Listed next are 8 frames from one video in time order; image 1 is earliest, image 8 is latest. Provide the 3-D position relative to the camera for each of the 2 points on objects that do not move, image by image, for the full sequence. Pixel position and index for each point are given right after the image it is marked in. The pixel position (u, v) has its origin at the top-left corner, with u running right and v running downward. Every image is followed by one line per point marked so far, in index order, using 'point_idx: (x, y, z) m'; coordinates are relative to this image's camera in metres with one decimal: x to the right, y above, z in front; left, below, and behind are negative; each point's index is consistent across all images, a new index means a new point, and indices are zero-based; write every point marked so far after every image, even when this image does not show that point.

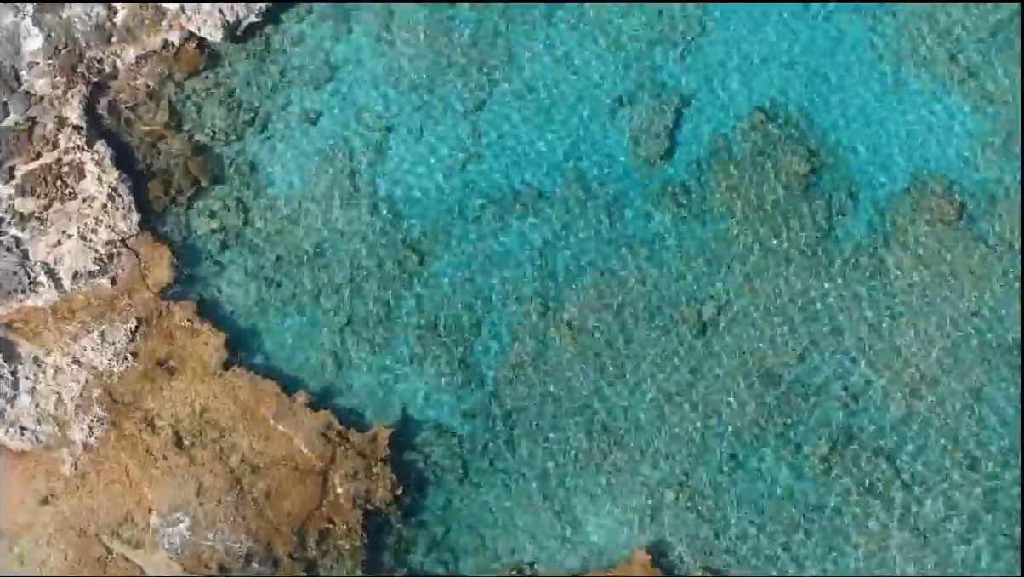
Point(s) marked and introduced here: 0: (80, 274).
0: (-2.9, +0.1, +5.9) m
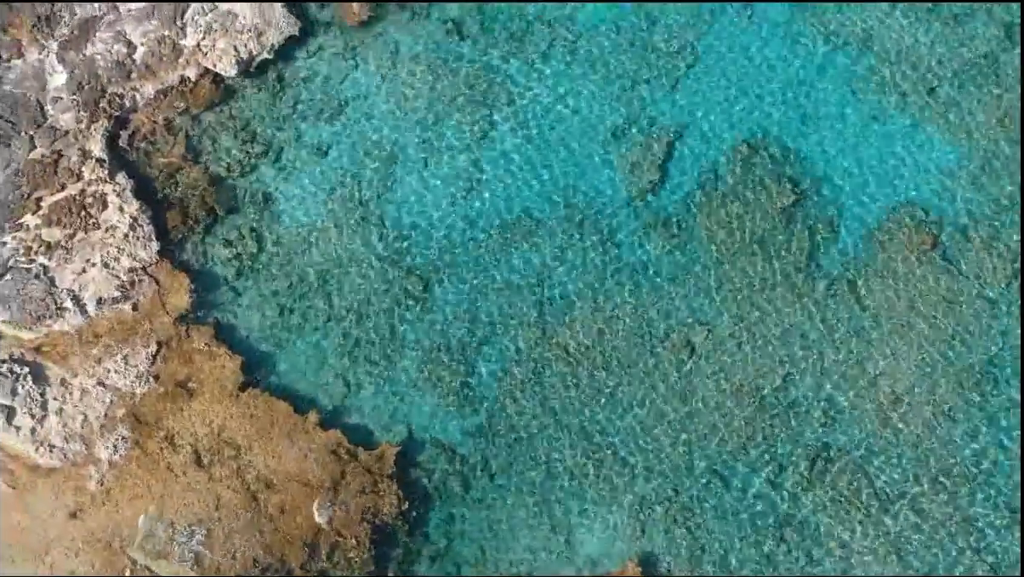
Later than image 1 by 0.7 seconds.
0: (-2.9, -0.1, +6.3) m
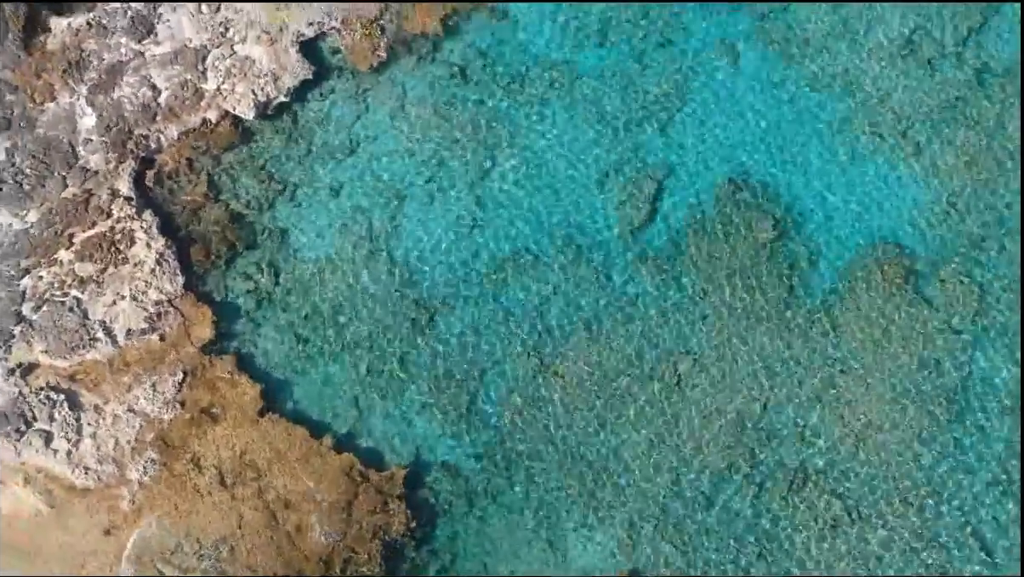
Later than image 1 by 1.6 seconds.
0: (-2.9, -0.3, +6.8) m
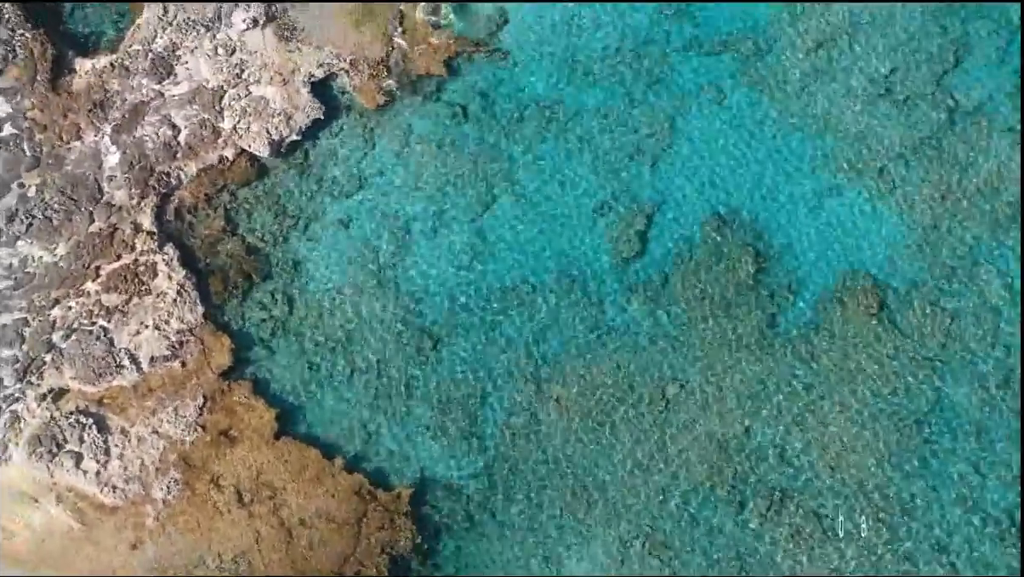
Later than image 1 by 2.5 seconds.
0: (-2.9, -0.6, +7.2) m
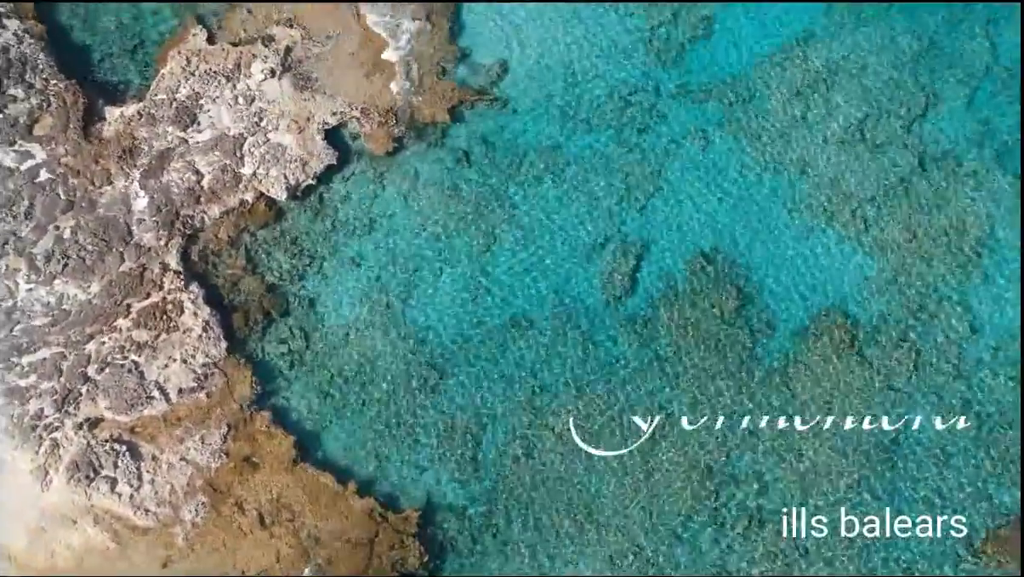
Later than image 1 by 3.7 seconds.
0: (-2.9, -0.9, +7.8) m
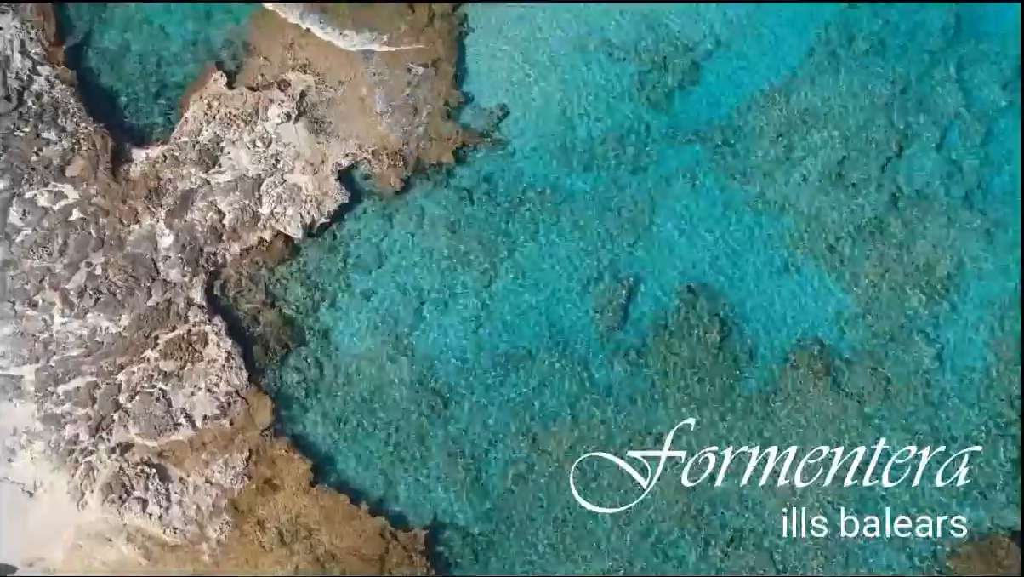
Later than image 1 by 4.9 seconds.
0: (-2.9, -1.2, +8.4) m
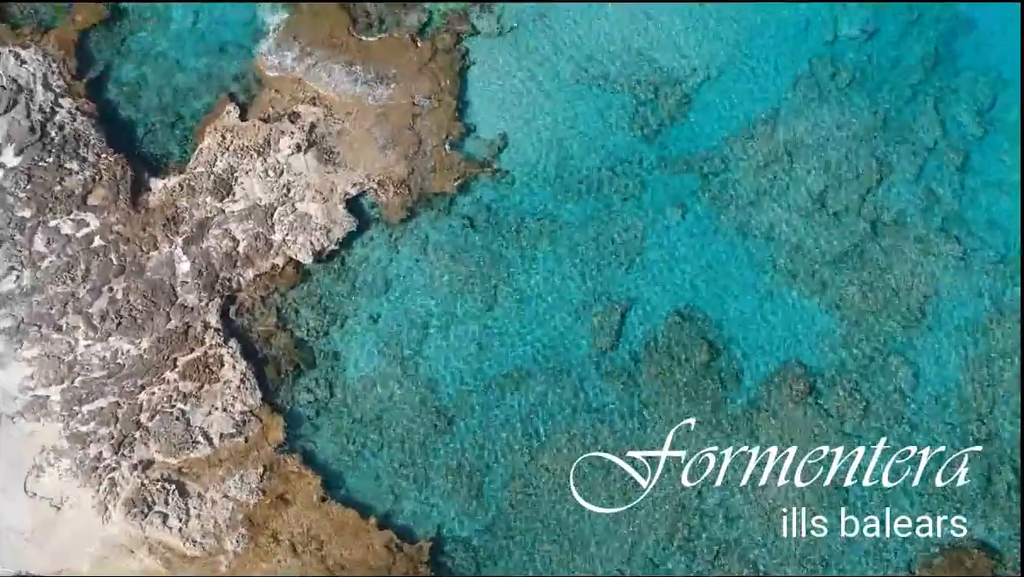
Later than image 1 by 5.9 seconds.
0: (-2.9, -1.5, +8.9) m
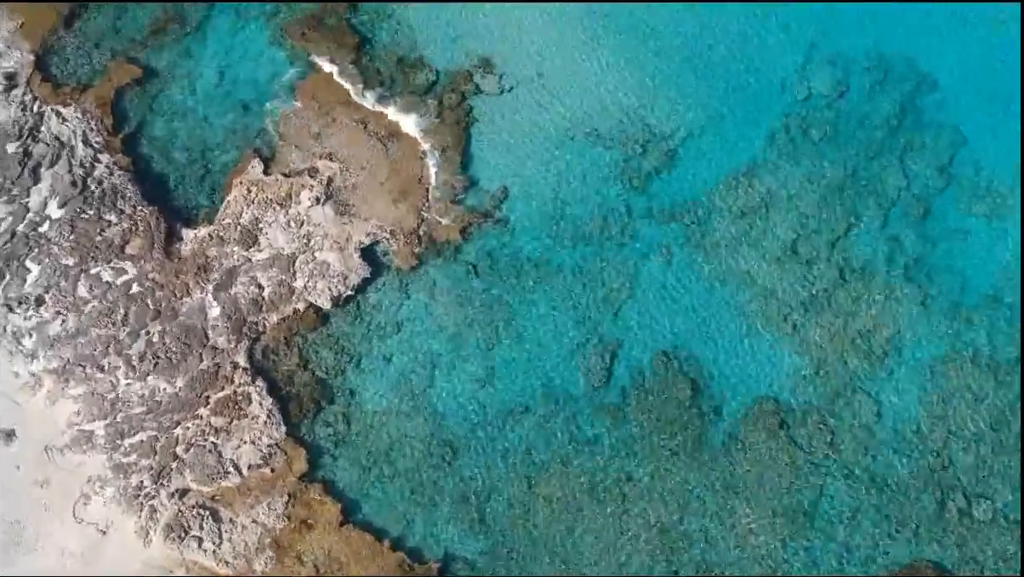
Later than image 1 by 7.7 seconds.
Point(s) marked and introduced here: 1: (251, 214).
0: (-2.9, -2.0, +9.9) m
1: (-3.1, +0.9, +10.5) m
